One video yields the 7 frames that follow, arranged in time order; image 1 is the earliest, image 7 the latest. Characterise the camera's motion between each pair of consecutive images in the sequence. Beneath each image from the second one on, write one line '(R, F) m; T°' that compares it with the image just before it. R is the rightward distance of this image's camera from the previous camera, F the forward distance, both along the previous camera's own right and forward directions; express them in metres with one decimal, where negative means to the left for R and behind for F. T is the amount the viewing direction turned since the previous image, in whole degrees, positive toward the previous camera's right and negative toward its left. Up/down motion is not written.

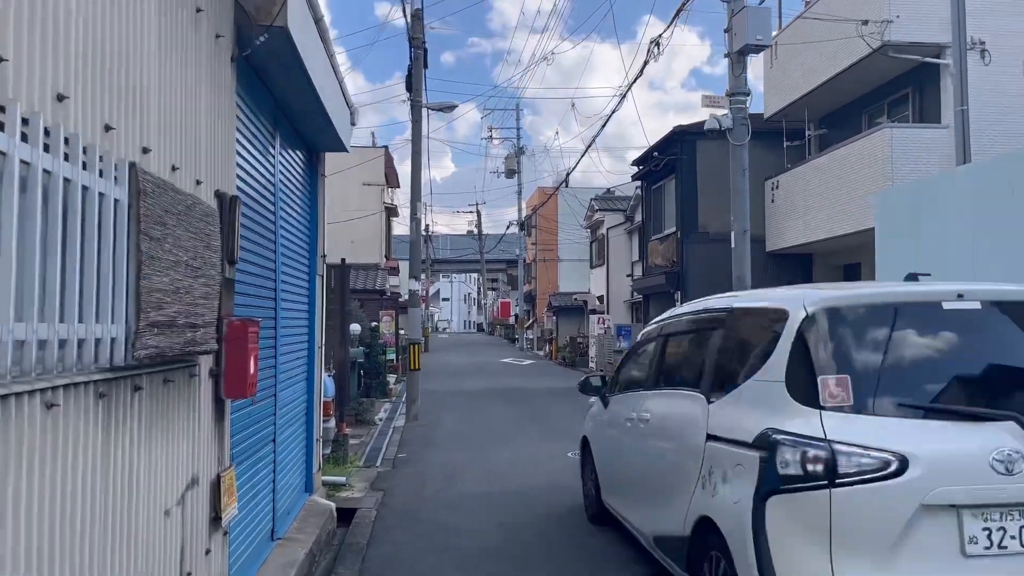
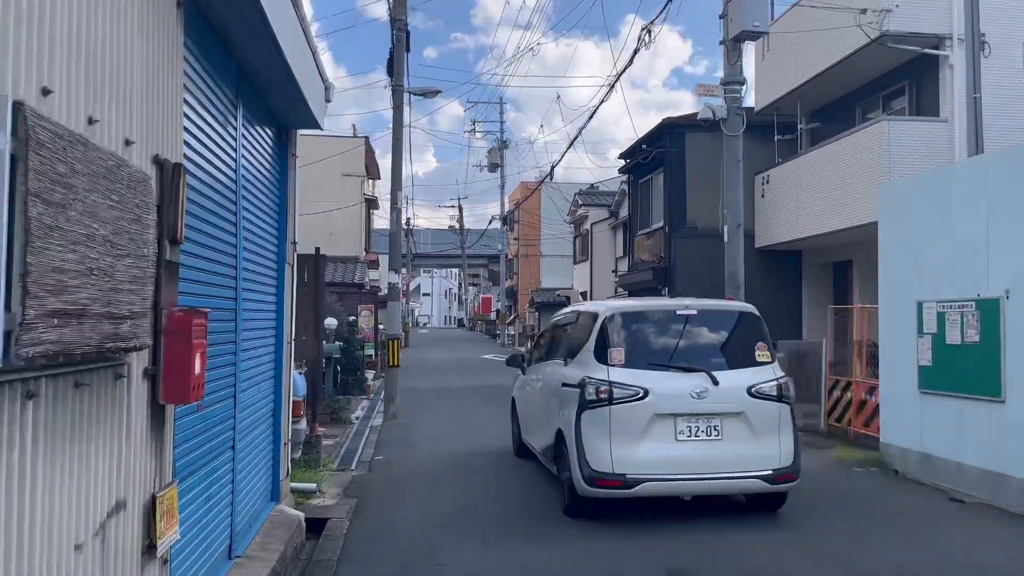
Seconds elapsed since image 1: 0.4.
(-0.1, +0.6) m; +1°
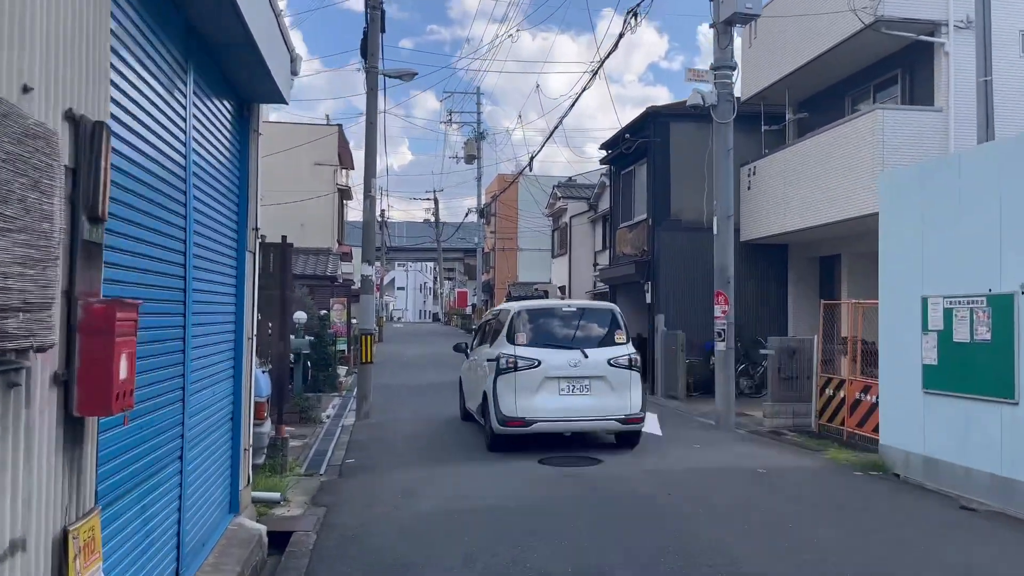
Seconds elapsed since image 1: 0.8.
(-0.1, +0.6) m; +2°
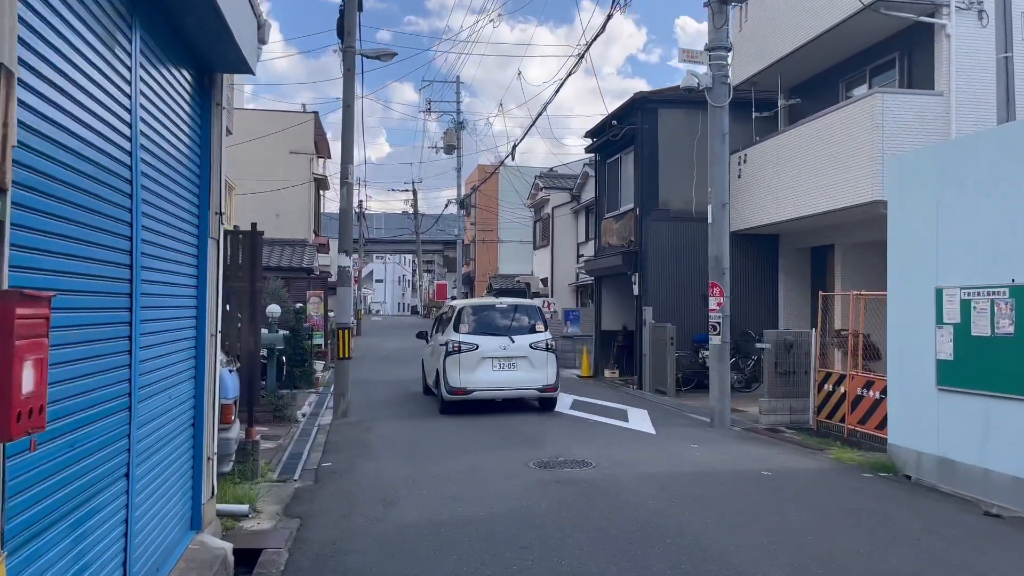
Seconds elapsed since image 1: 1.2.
(-0.1, +0.6) m; +2°
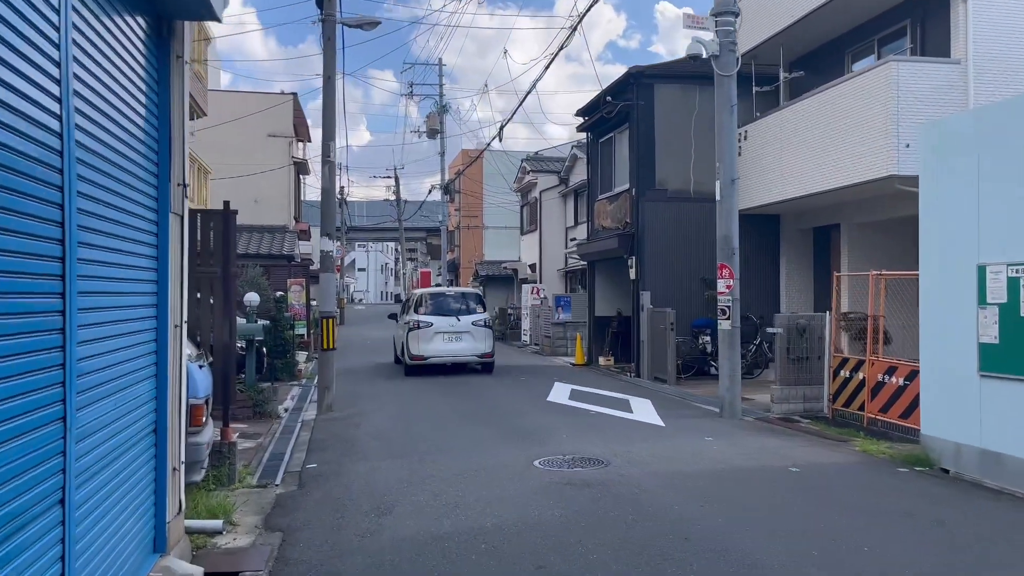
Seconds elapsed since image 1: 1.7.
(-0.2, +0.8) m; +1°
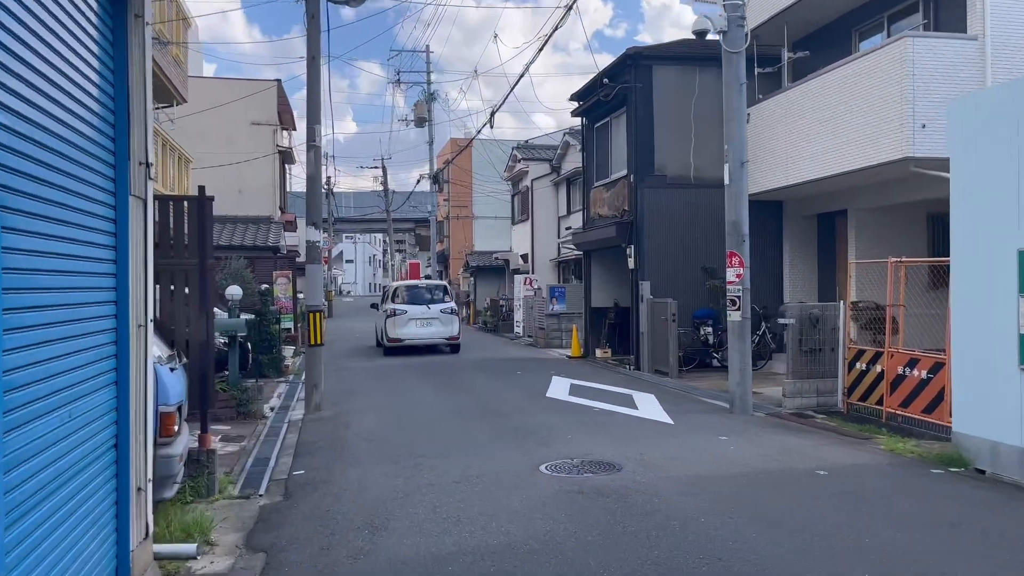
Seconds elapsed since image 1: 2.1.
(-0.1, +0.6) m; +1°
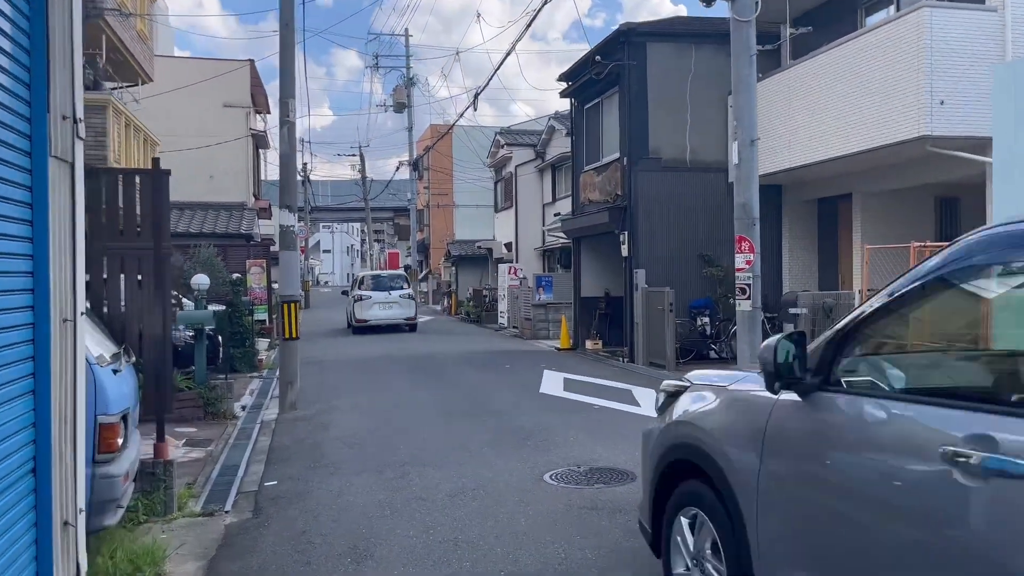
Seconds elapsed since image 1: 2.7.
(-0.2, +0.9) m; +2°
